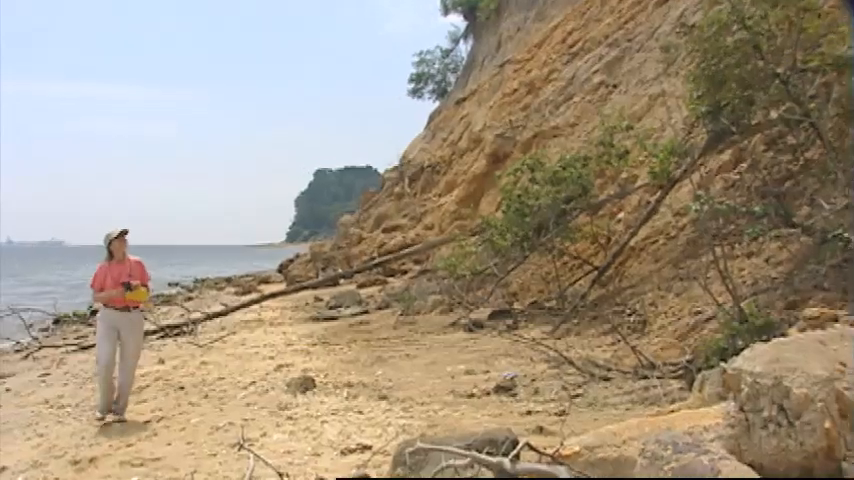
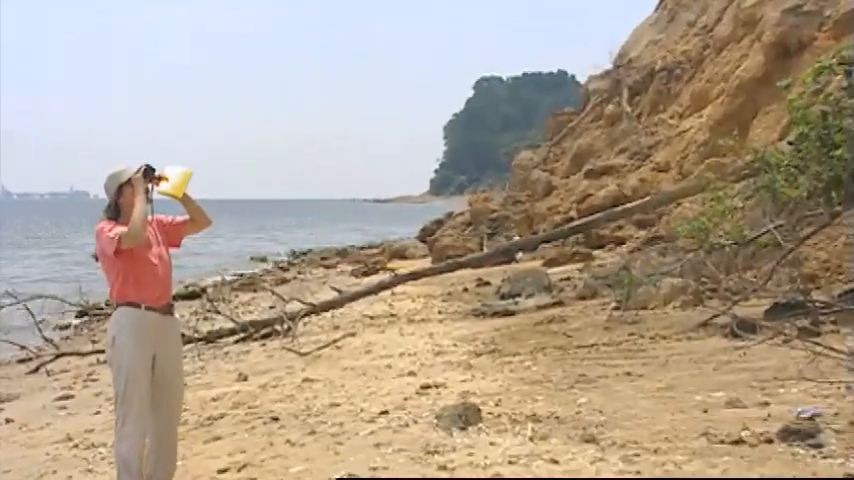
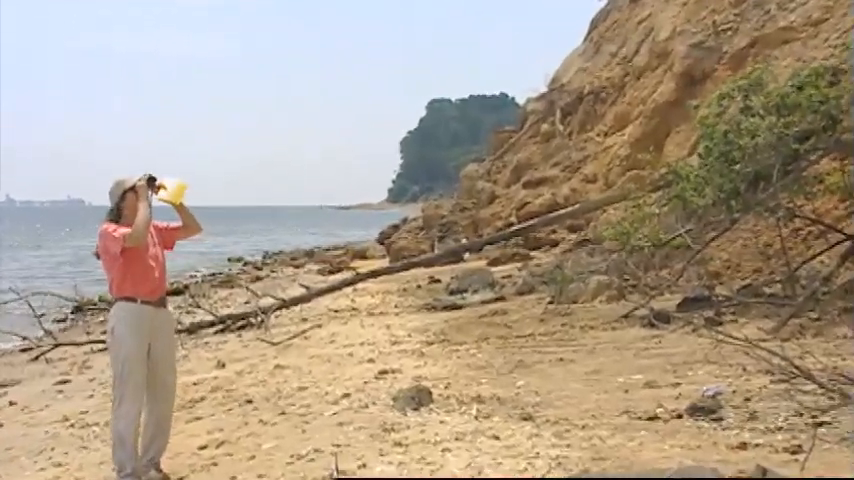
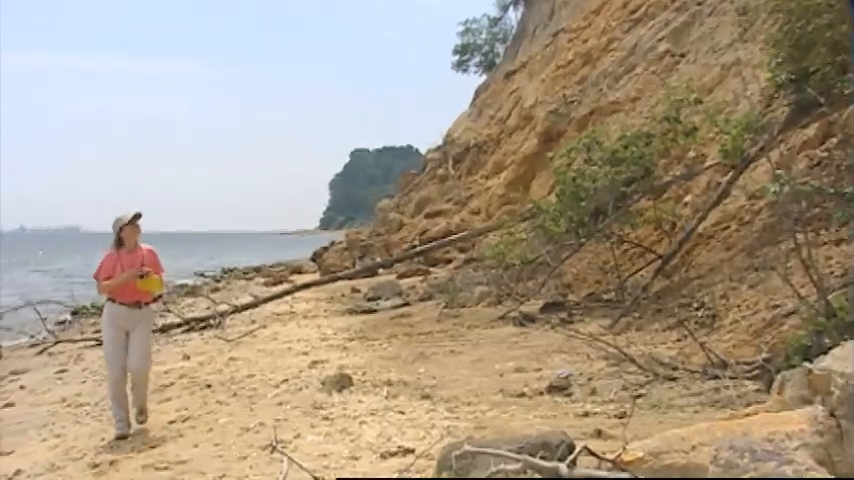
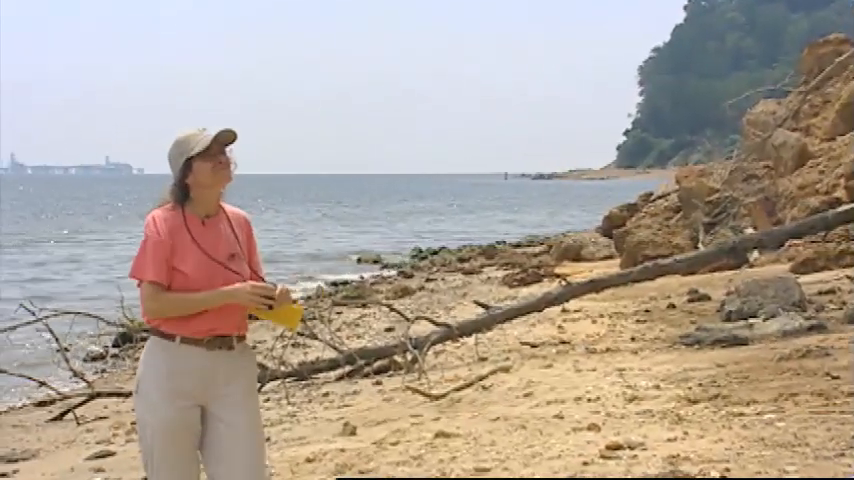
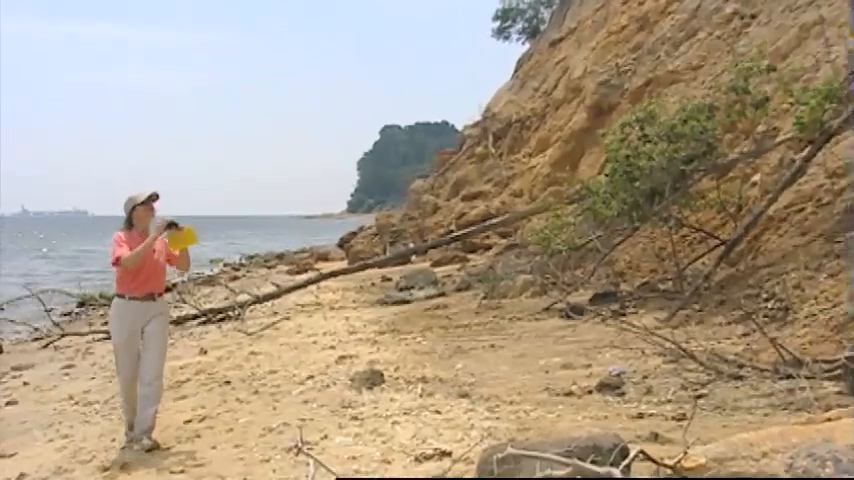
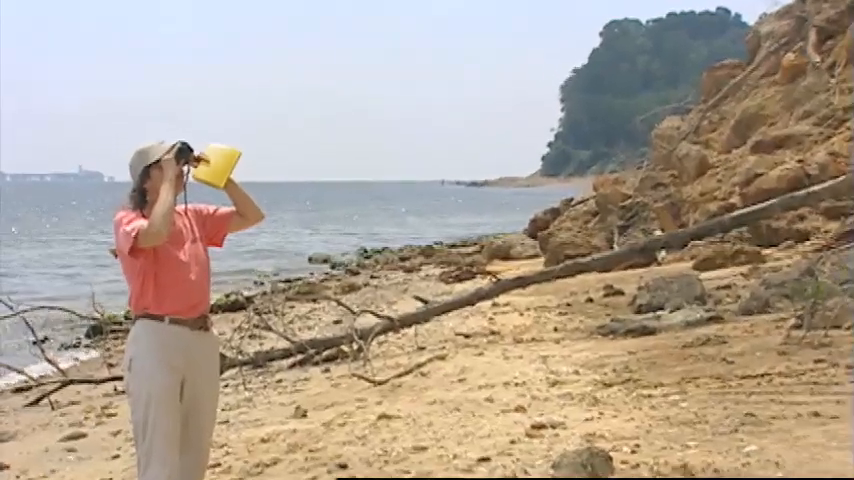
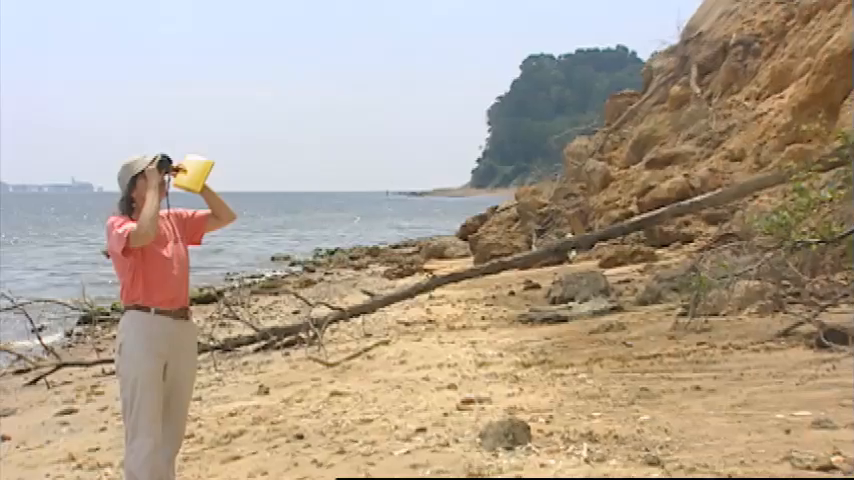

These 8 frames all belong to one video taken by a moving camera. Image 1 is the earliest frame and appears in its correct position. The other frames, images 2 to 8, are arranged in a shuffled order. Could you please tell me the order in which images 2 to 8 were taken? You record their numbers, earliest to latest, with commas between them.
4, 6, 3, 2, 8, 7, 5
